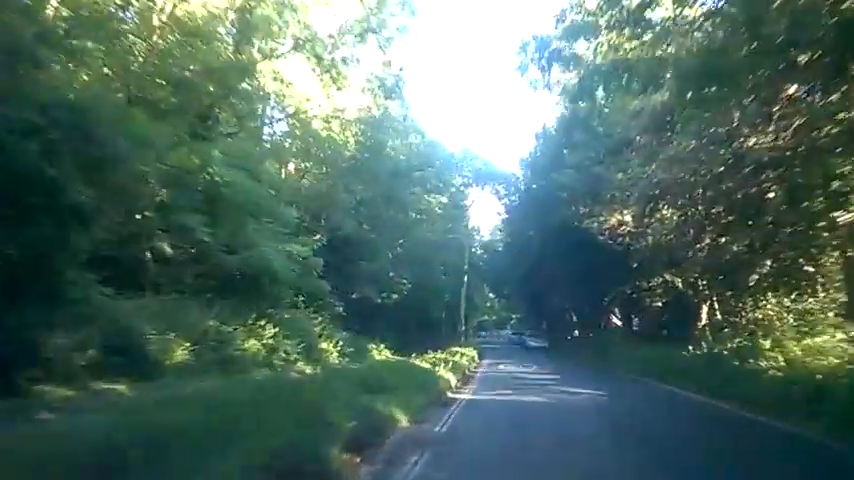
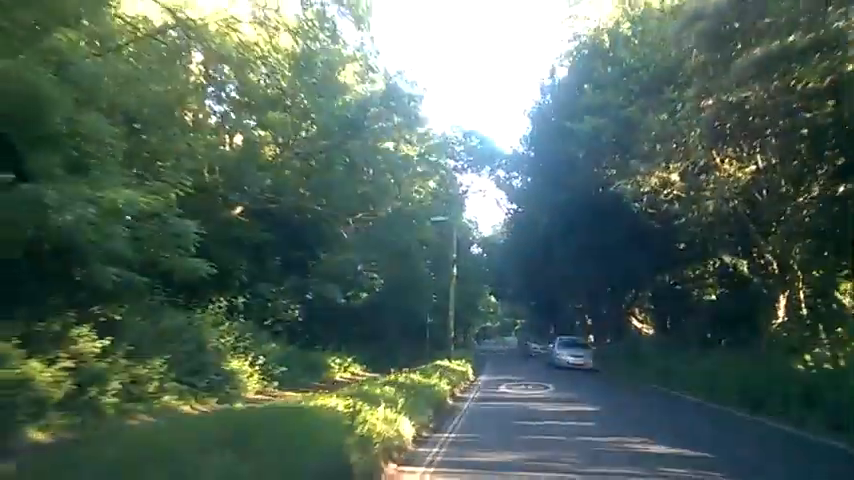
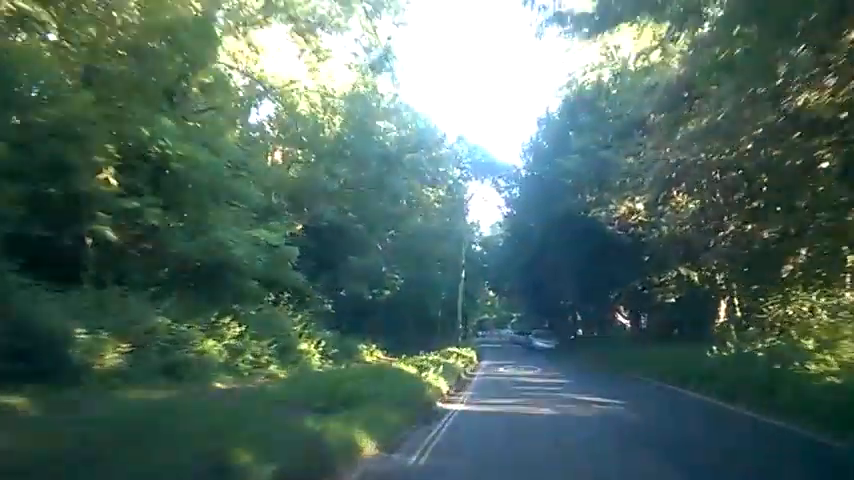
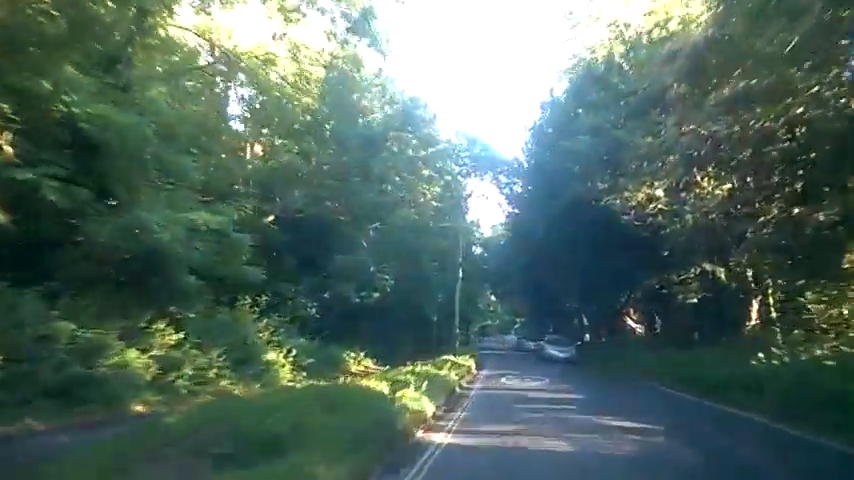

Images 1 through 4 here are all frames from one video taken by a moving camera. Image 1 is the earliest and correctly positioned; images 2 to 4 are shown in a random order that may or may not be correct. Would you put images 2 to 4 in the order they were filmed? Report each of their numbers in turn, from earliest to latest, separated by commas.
3, 4, 2
